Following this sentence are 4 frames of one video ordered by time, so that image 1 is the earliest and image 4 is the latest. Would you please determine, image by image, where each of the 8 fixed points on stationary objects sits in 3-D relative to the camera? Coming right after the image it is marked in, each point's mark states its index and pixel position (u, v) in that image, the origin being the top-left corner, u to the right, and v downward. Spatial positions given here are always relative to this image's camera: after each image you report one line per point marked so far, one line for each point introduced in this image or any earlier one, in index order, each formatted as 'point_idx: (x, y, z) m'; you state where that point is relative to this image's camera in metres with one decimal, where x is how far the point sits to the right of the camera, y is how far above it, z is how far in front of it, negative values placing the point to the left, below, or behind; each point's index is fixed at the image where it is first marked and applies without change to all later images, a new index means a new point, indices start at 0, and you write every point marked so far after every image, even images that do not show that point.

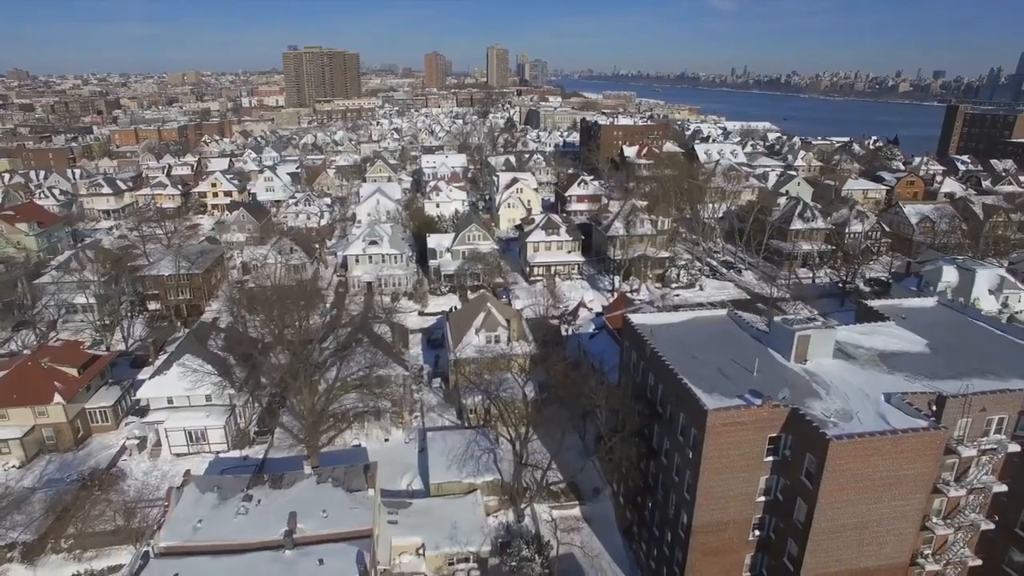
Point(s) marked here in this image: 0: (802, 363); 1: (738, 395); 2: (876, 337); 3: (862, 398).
0: (+8.9, -2.3, +17.6) m
1: (+6.2, -3.0, +15.8) m
2: (+12.2, -1.6, +19.2) m
3: (+9.5, -3.0, +15.6) m
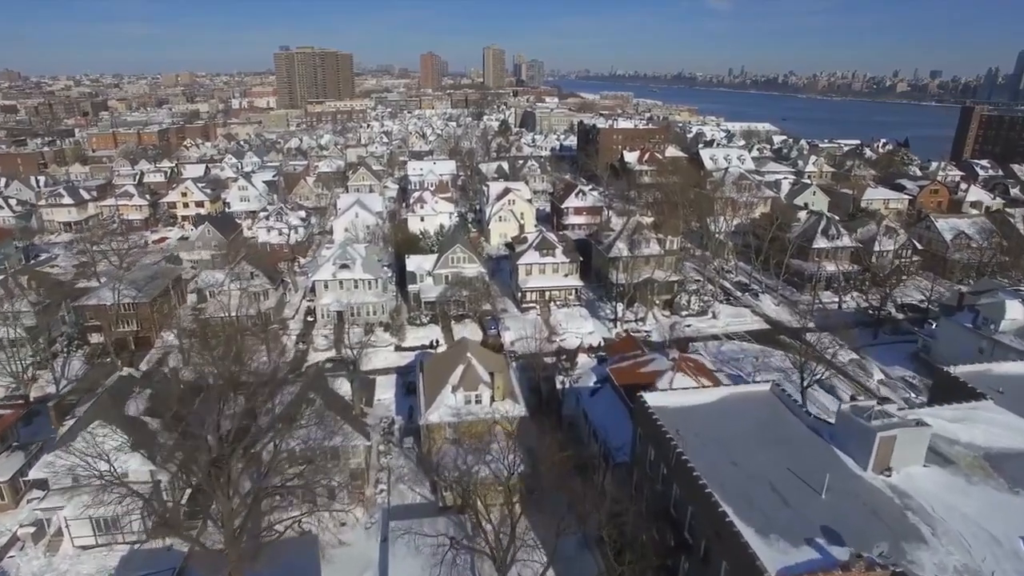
0: (+8.3, -4.1, +12.8) m
1: (+5.6, -4.8, +11.0) m
2: (+11.6, -3.5, +14.4) m
3: (+8.9, -4.8, +10.8) m
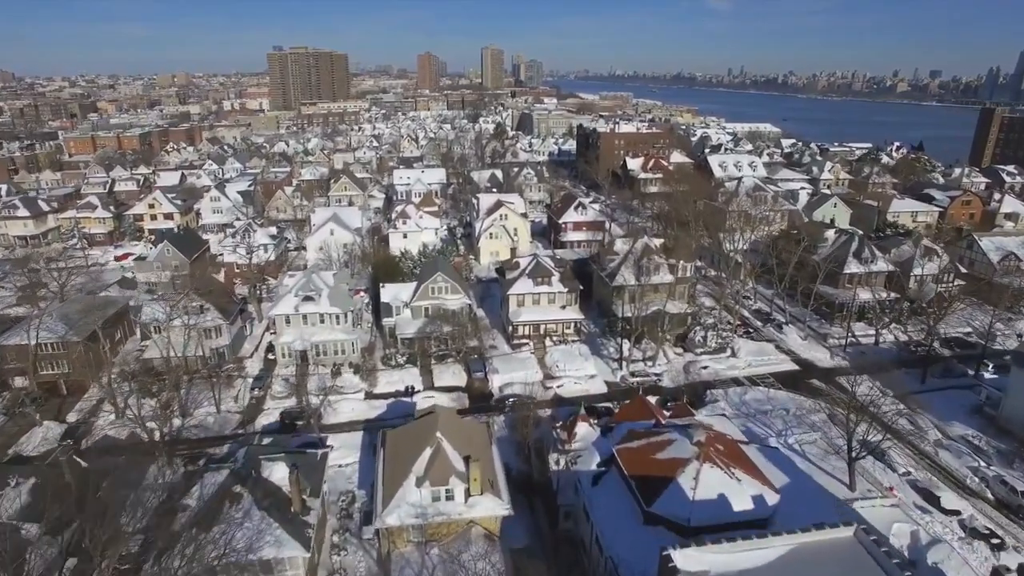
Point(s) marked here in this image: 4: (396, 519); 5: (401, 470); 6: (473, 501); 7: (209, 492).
0: (+7.7, -6.1, +7.8) m
1: (+5.1, -6.7, +6.0) m
2: (+11.0, -5.4, +9.5) m
3: (+8.4, -6.7, +5.9) m
4: (-3.4, -6.9, +17.4) m
5: (-3.5, -5.7, +18.5) m
6: (-1.2, -6.6, +17.9) m
7: (-9.8, -6.5, +18.5) m
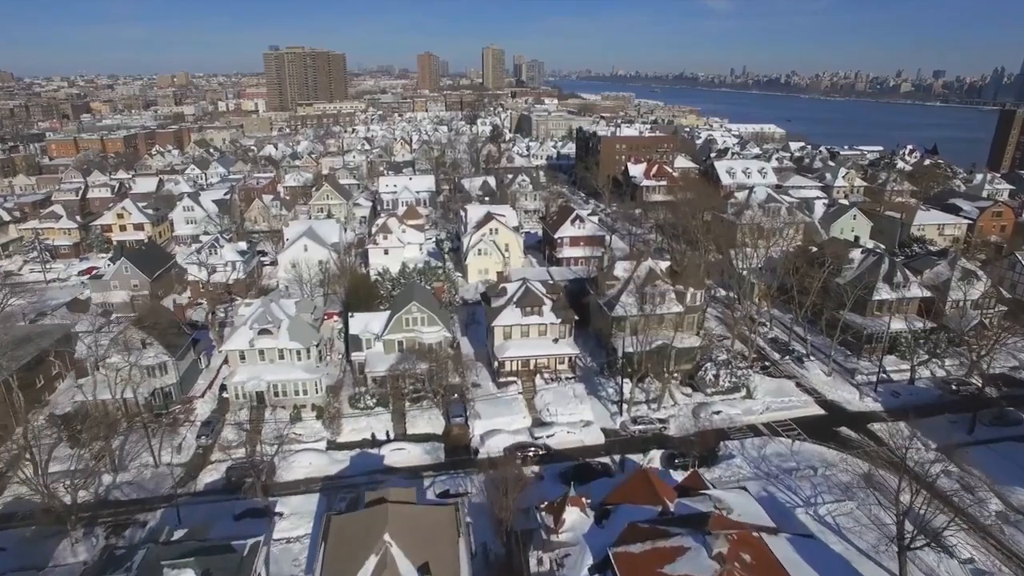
0: (+6.9, -7.7, +3.8) m
1: (+4.3, -8.3, +2.0) m
2: (+10.2, -7.0, +5.4) m
3: (+7.5, -8.3, +1.8) m
4: (-4.2, -8.5, +13.4) m
5: (-4.3, -7.3, +14.5) m
6: (-1.9, -8.2, +13.9) m
7: (-10.6, -8.1, +14.5) m
